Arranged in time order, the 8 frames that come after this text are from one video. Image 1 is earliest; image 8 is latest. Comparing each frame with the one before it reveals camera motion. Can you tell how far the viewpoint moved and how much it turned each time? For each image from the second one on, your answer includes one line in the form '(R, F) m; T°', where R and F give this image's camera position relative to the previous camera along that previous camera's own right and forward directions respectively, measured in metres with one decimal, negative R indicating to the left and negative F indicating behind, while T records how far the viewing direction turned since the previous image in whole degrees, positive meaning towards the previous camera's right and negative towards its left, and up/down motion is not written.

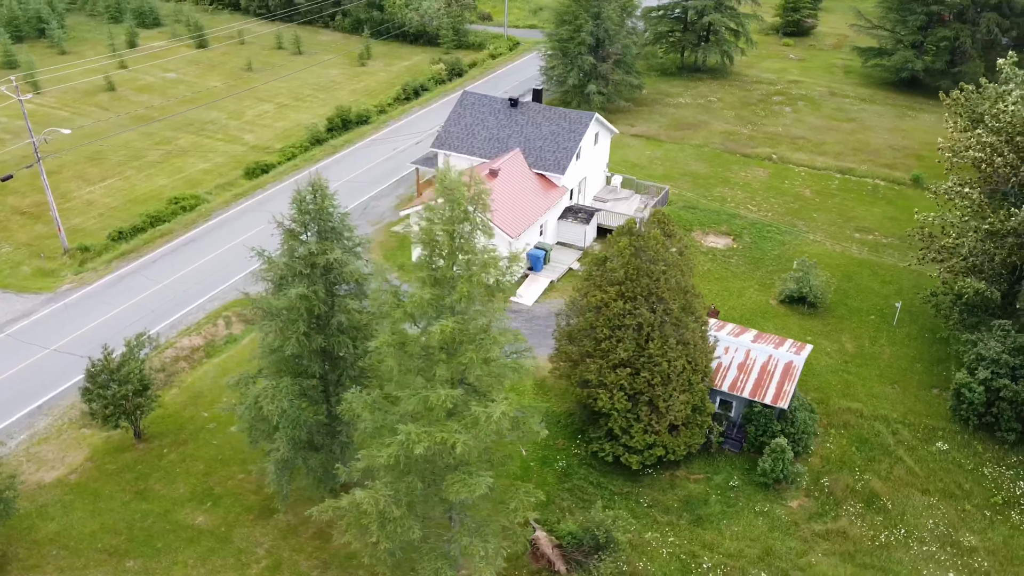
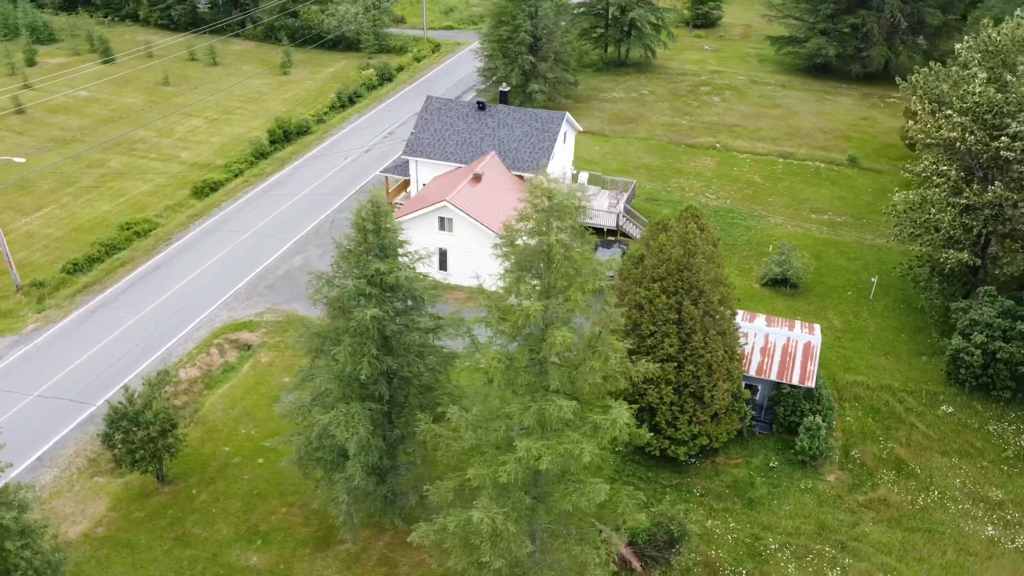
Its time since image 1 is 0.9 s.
(-3.6, +0.3) m; +7°
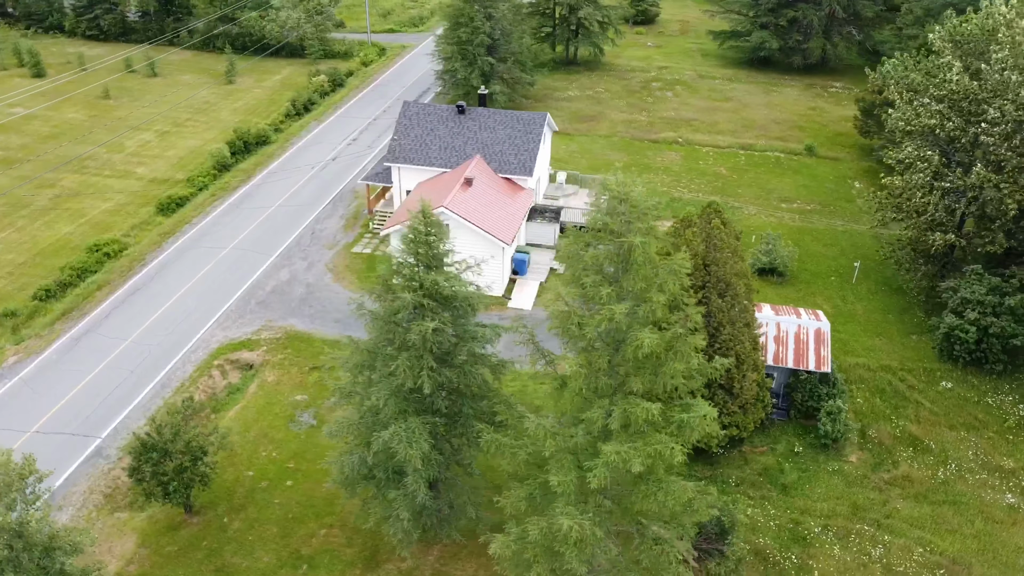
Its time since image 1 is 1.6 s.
(-2.6, +0.2) m; +5°
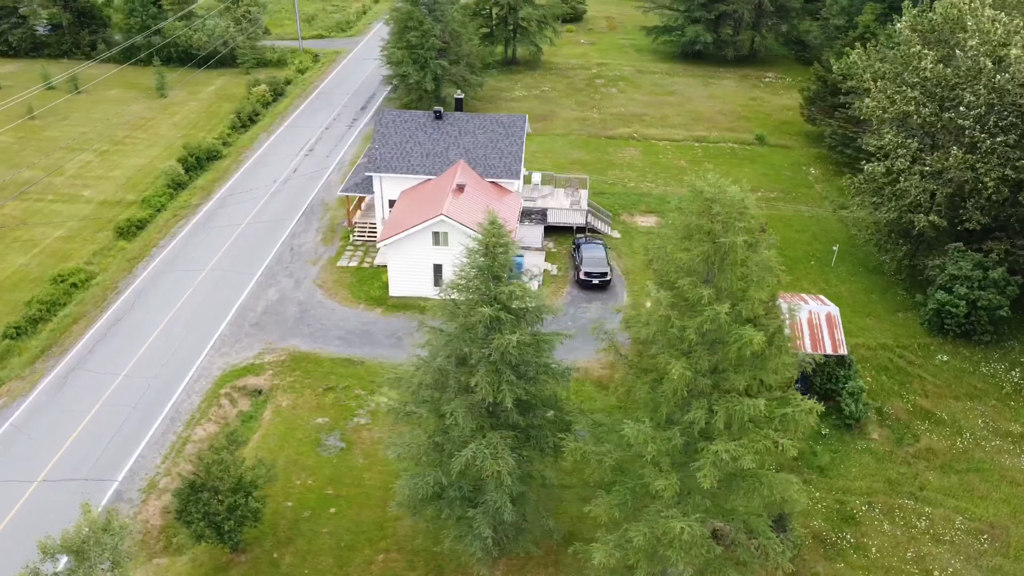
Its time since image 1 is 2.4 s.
(-3.2, +0.4) m; +6°
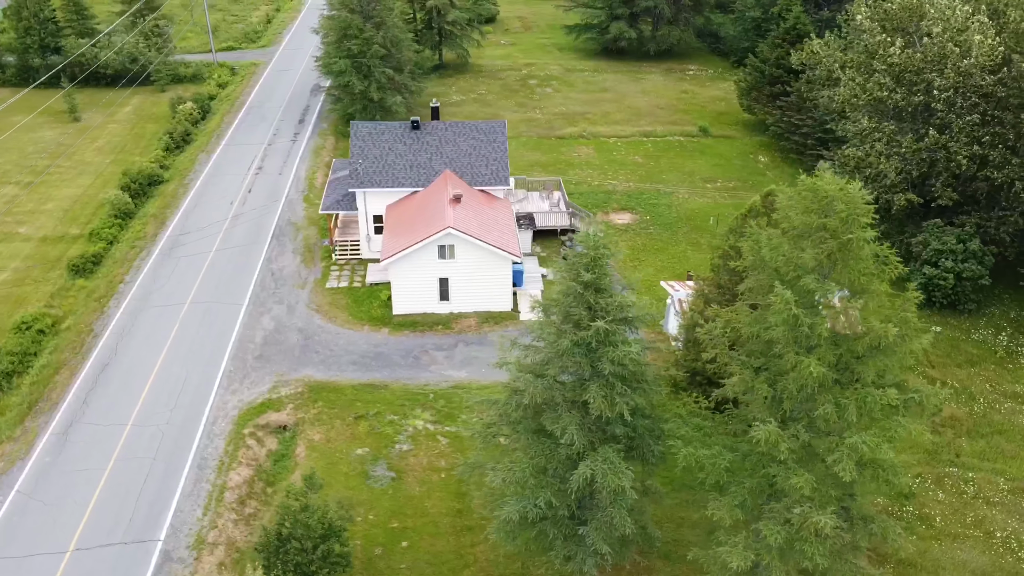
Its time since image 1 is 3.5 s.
(-4.1, +0.7) m; +8°
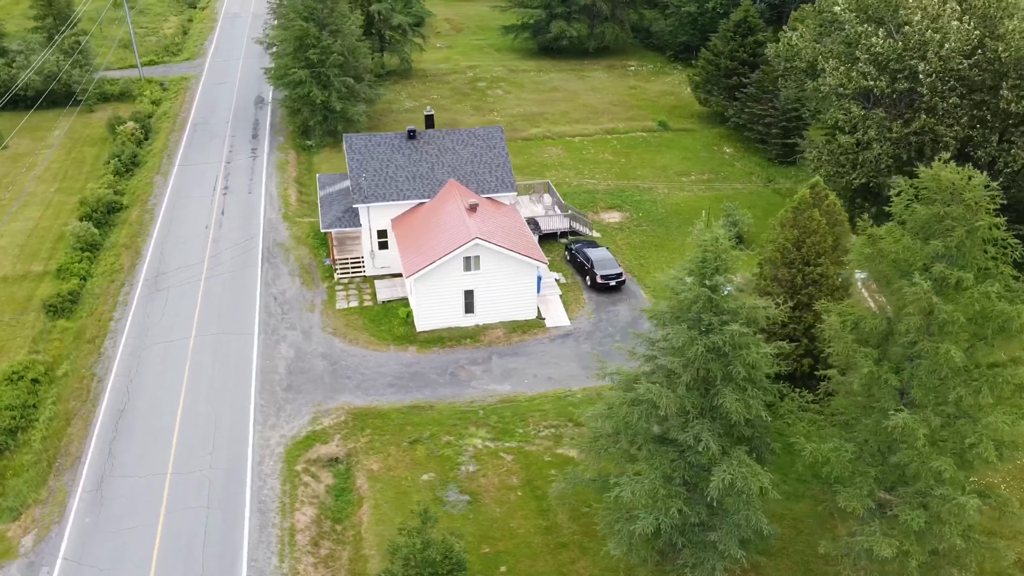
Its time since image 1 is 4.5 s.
(-4.2, +0.7) m; +7°
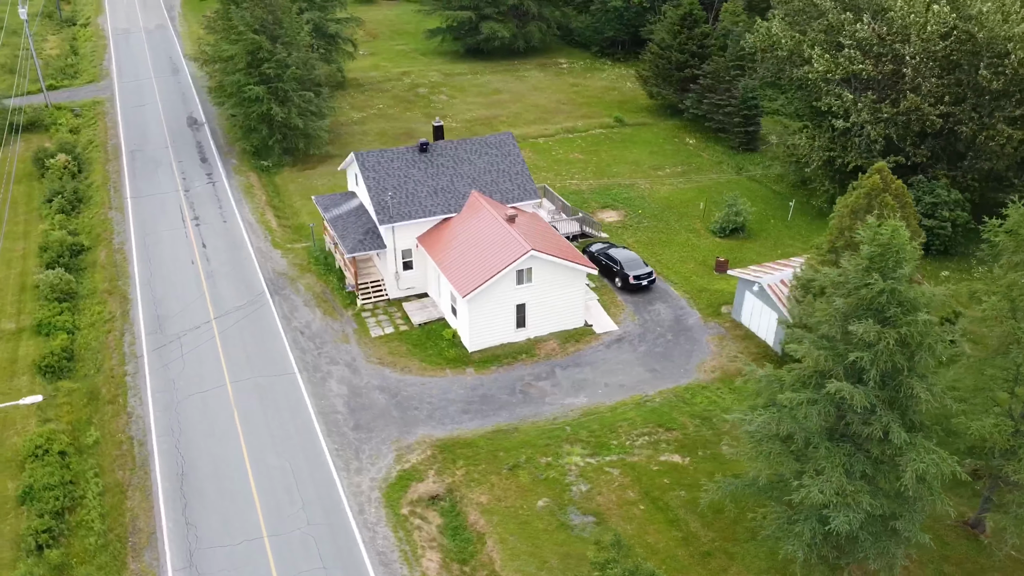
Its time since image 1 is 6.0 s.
(-5.7, +1.2) m; +9°
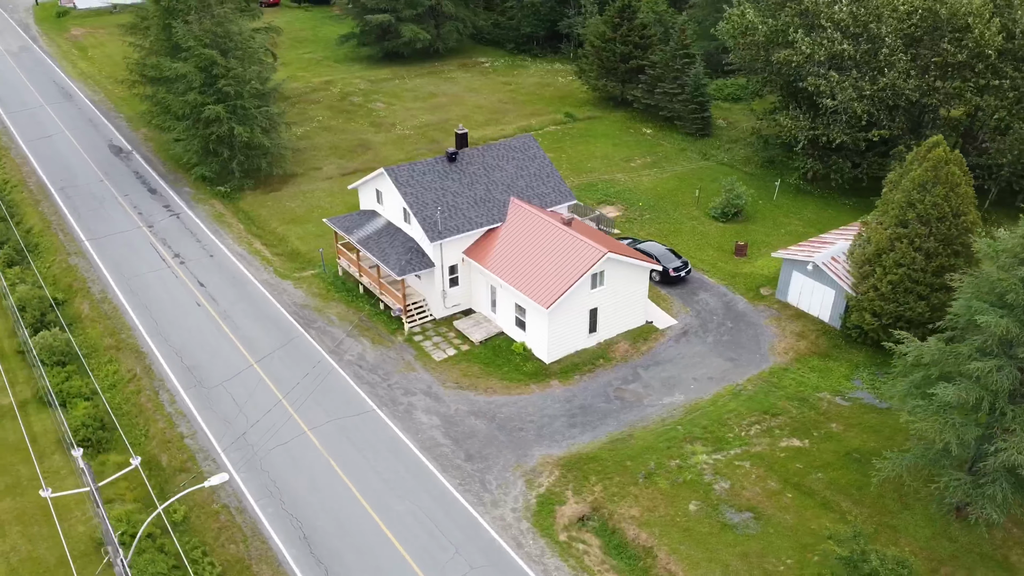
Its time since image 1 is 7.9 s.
(-6.8, +1.5) m; +11°
